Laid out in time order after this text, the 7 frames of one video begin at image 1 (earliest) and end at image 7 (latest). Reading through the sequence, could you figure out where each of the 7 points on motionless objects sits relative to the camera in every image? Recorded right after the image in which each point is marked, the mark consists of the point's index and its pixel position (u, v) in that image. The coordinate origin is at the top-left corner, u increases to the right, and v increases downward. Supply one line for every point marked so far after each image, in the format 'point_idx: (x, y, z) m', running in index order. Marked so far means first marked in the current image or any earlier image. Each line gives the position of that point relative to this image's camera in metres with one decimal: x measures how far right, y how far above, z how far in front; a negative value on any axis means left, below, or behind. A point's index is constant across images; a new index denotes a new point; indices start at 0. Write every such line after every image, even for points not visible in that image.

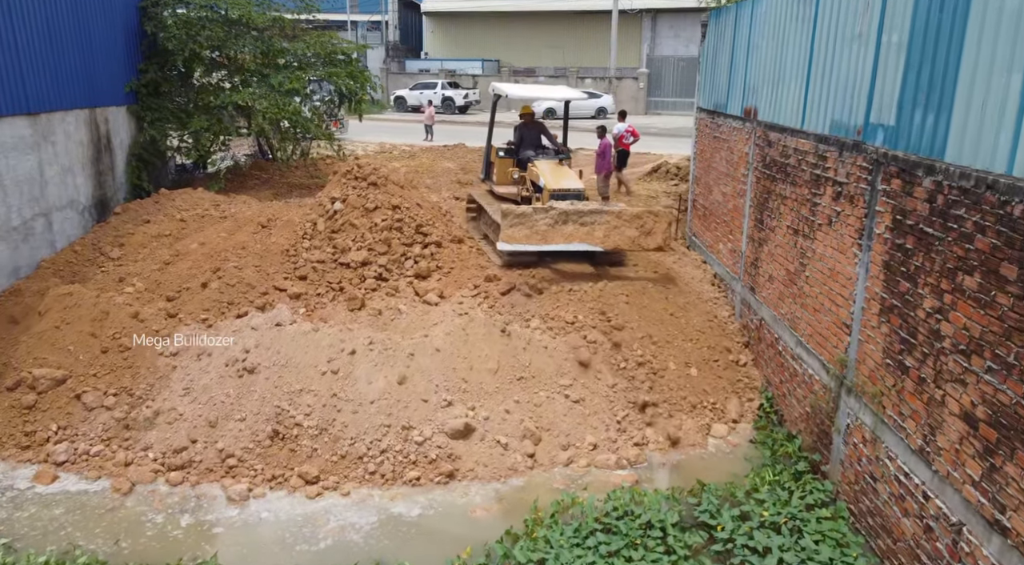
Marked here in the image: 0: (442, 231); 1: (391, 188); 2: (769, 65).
0: (-0.9, +0.6, +10.1) m
1: (-1.7, +1.3, +10.5) m
2: (+2.7, +2.3, +8.1) m
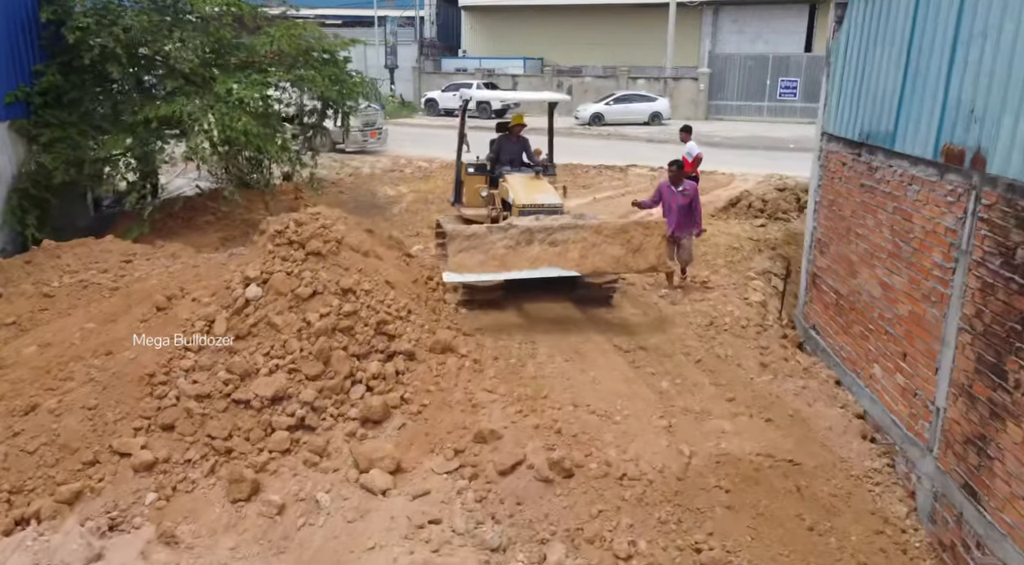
0: (-0.8, -0.4, +6.4) m
1: (-1.5, +0.2, +6.8) m
2: (+2.7, +1.2, +4.2) m
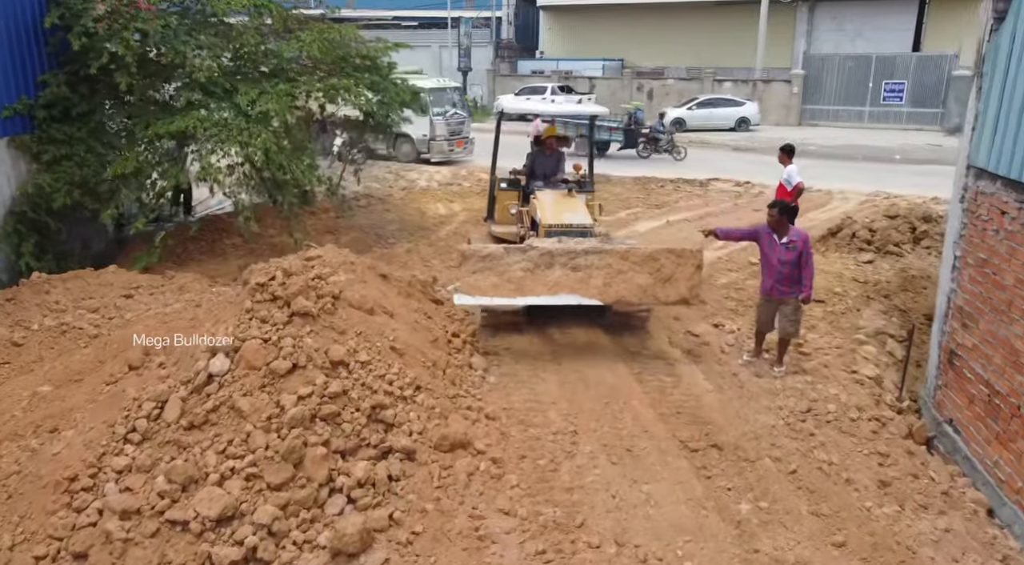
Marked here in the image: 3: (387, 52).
0: (-0.6, -0.9, +5.0) m
1: (-1.2, -0.2, +5.5) m
2: (+2.7, +0.6, +2.5) m
3: (-1.7, +3.1, +10.3) m
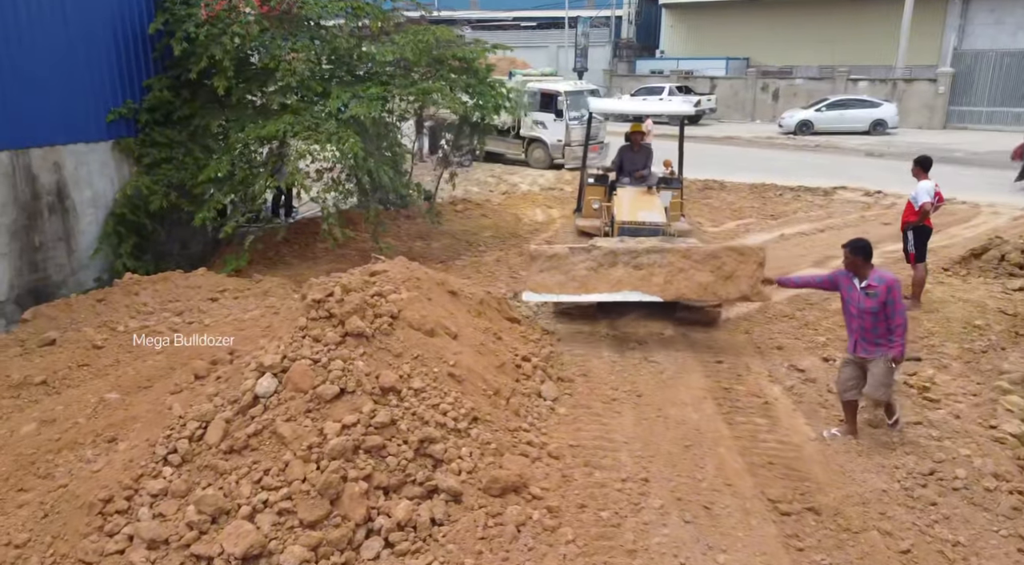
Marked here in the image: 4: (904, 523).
0: (-0.2, -1.0, +4.5) m
1: (-0.7, -0.4, +5.1) m
2: (+2.7, +0.3, +1.6) m
3: (-0.4, +2.9, +10.0) m
4: (+2.2, -1.3, +4.3) m
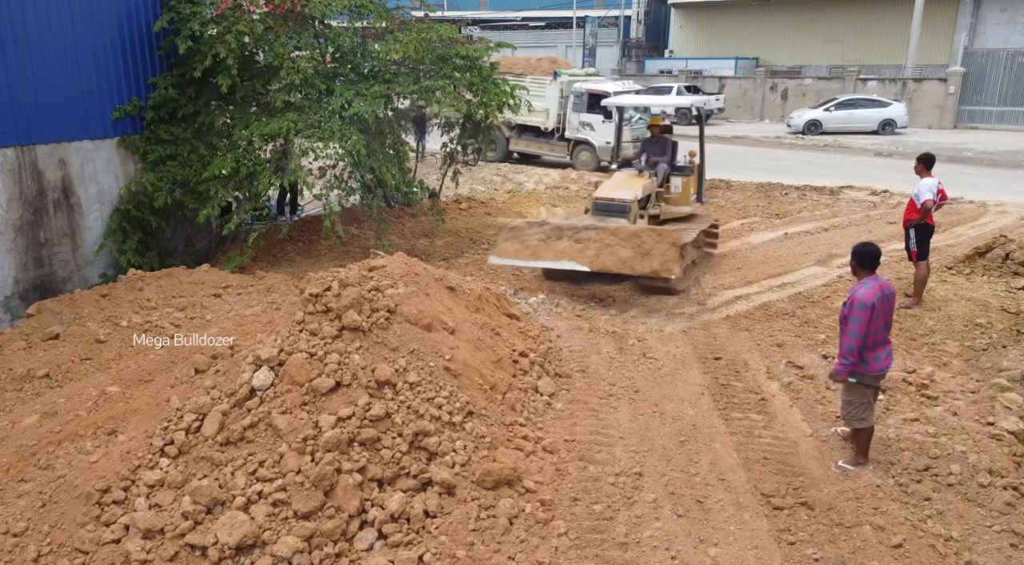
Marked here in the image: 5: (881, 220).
0: (-0.3, -1.0, +4.6) m
1: (-0.8, -0.3, +5.2) m
2: (+2.6, +0.4, +1.6) m
3: (-0.3, +3.0, +10.0) m
4: (+2.2, -1.3, +4.3) m
5: (+5.6, +1.0, +11.8) m
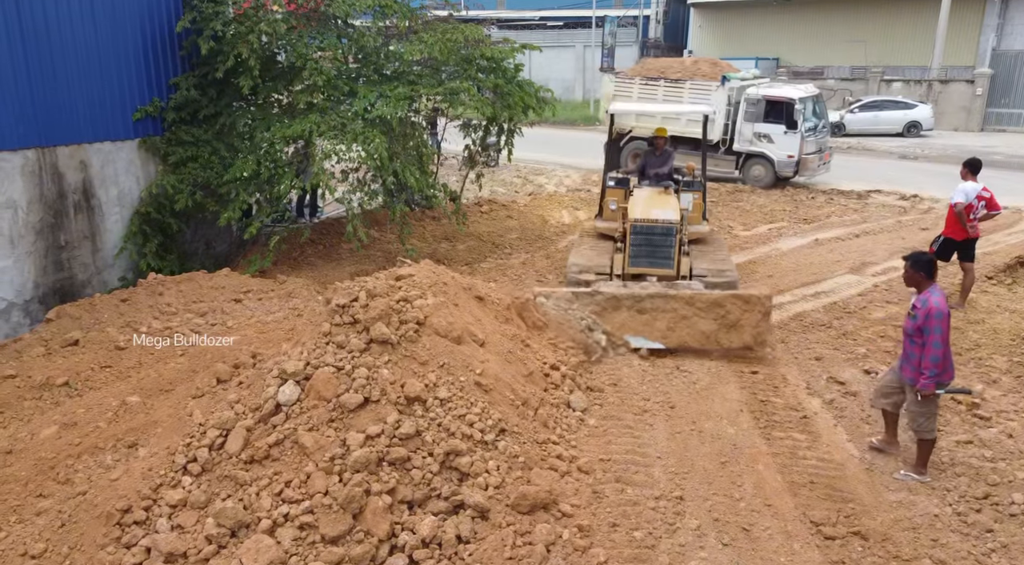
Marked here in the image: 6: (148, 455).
0: (-0.1, -1.1, +4.4) m
1: (-0.6, -0.4, +5.0) m
2: (+2.8, +0.3, +1.3) m
3: (0.0, +2.9, +9.8) m
4: (+2.3, -1.4, +4.1) m
5: (+6.0, +0.8, +11.5) m
6: (-2.1, -1.0, +4.5) m
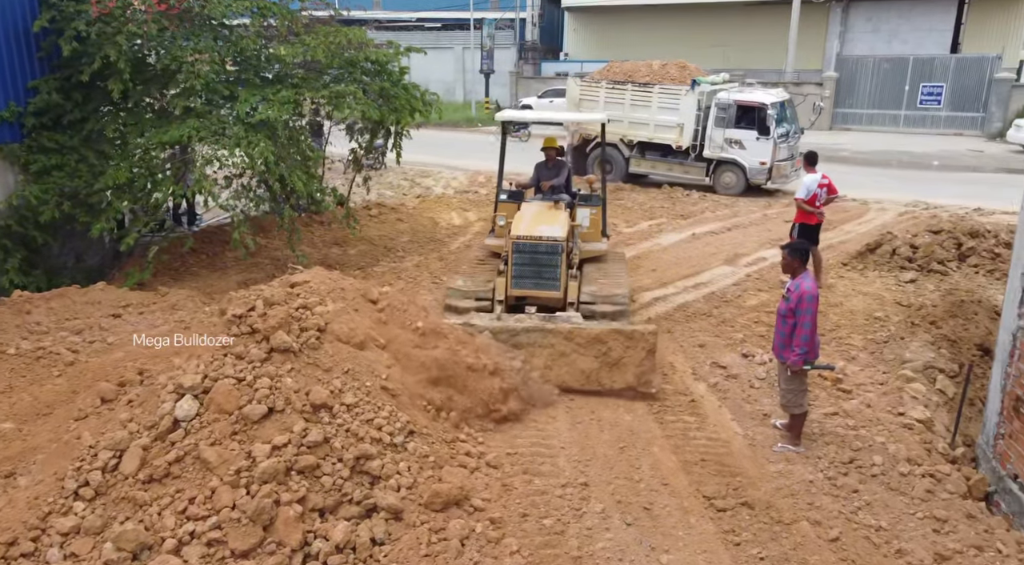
0: (-0.6, -1.1, +4.4) m
1: (-1.2, -0.4, +4.9) m
2: (+2.7, +0.4, +1.8) m
3: (-1.4, +2.9, +9.8) m
4: (+1.9, -1.3, +4.5) m
5: (+4.2, +1.0, +12.4) m
6: (-2.6, -1.1, +4.2) m
